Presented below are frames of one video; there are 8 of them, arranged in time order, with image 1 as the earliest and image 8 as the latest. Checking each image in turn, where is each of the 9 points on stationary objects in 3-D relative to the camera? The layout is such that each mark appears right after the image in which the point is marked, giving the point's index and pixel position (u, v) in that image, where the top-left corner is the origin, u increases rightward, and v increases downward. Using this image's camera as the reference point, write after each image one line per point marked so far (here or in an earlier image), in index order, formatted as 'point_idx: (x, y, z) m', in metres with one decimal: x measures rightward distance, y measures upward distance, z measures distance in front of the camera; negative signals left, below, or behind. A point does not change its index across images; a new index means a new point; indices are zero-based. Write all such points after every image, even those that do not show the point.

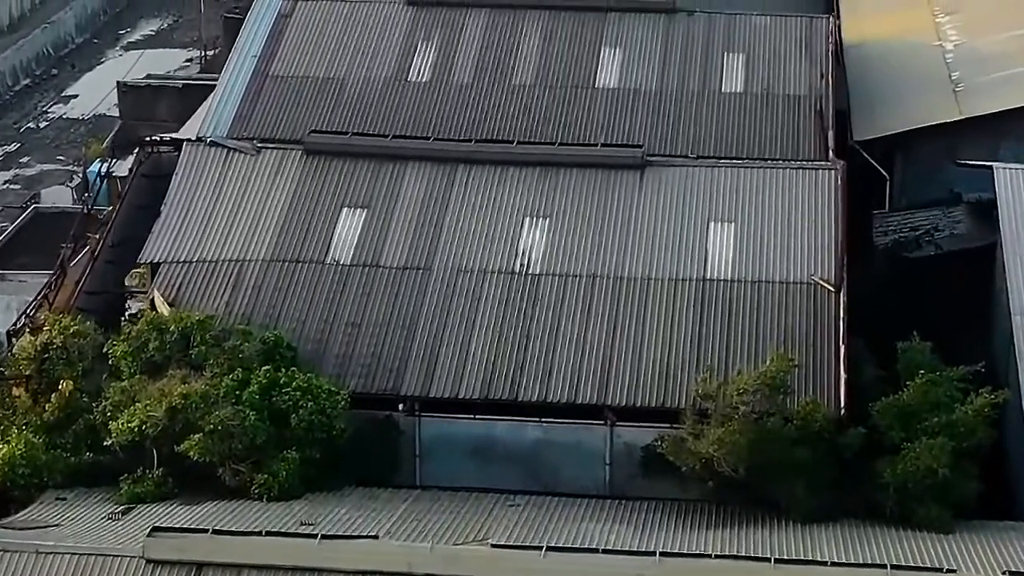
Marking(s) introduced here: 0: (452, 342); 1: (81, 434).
0: (-0.6, -0.5, +19.7) m
1: (-3.8, -1.3, +19.0) m
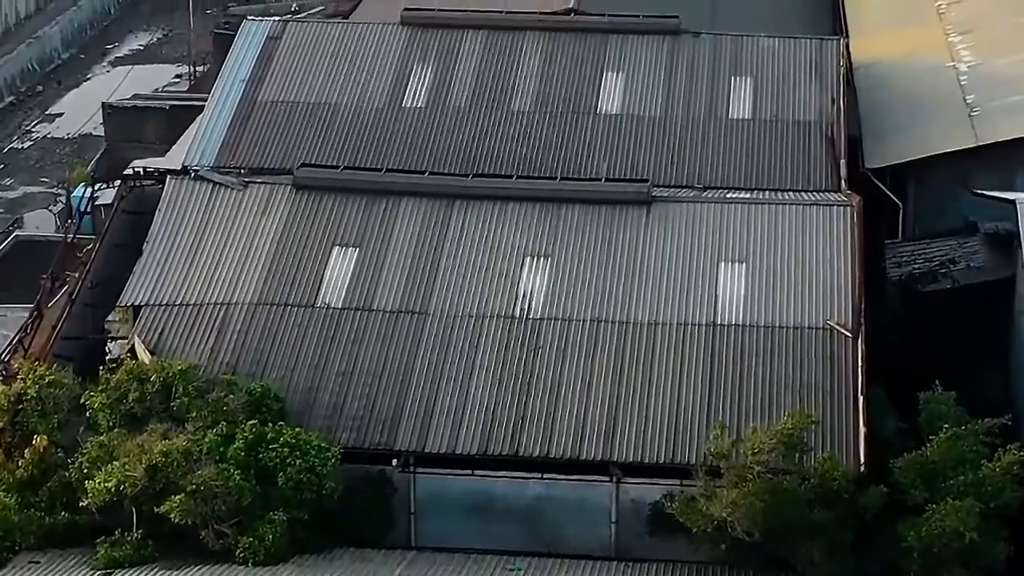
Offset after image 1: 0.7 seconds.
0: (-0.6, -0.9, +18.6) m
1: (-3.8, -1.7, +17.9) m
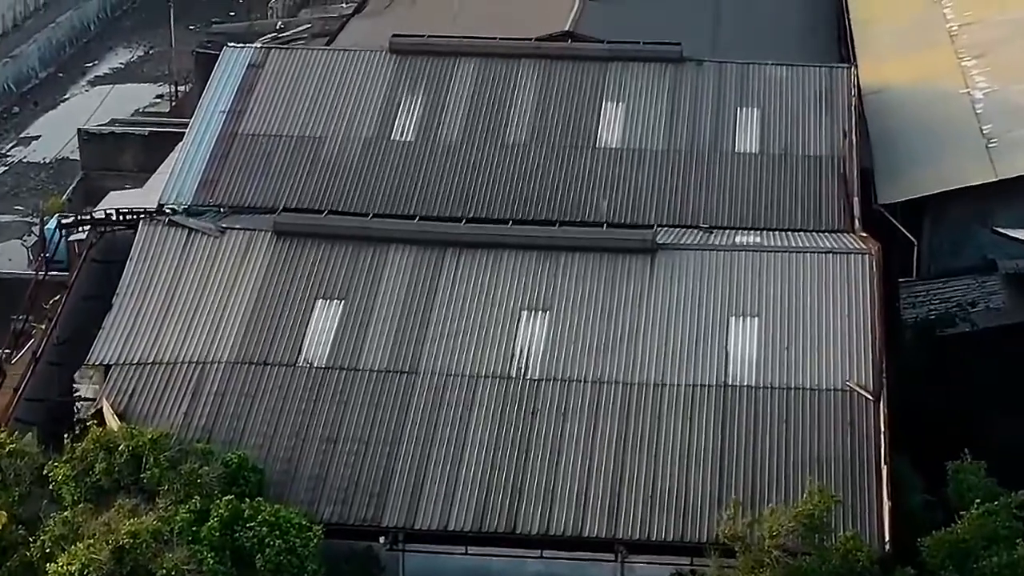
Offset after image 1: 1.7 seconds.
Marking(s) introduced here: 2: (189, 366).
0: (-0.6, -1.4, +17.3) m
1: (-3.9, -2.2, +16.6) m
2: (-2.8, -0.7, +18.4) m
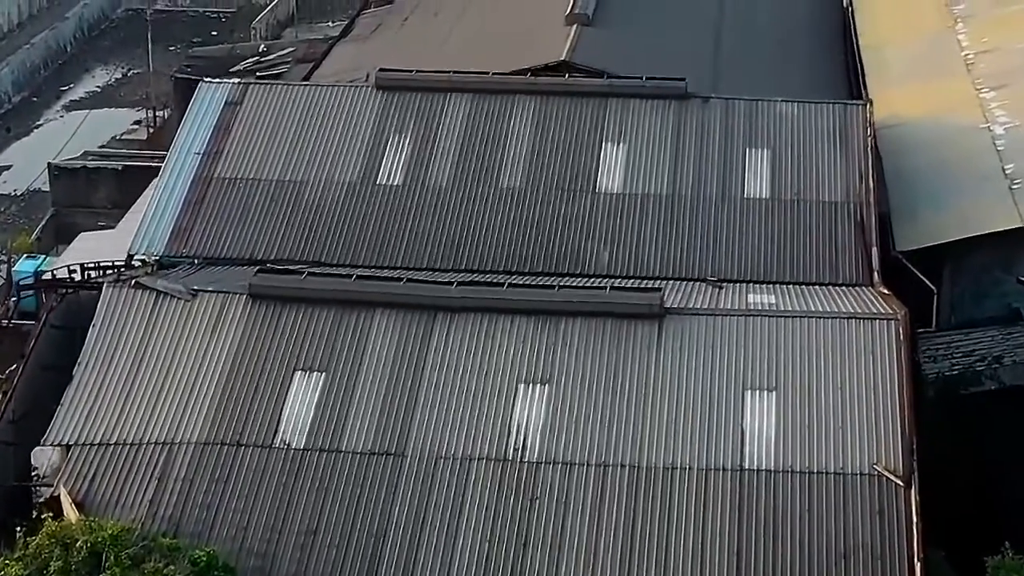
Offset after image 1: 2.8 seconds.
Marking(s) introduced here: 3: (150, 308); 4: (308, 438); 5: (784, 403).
0: (-0.6, -2.0, +15.7) m
1: (-3.9, -2.8, +15.0) m
2: (-2.8, -1.3, +16.9) m
3: (-3.1, -0.2, +18.6) m
4: (-1.6, -1.2, +16.9) m
5: (+2.2, -0.9, +17.1) m
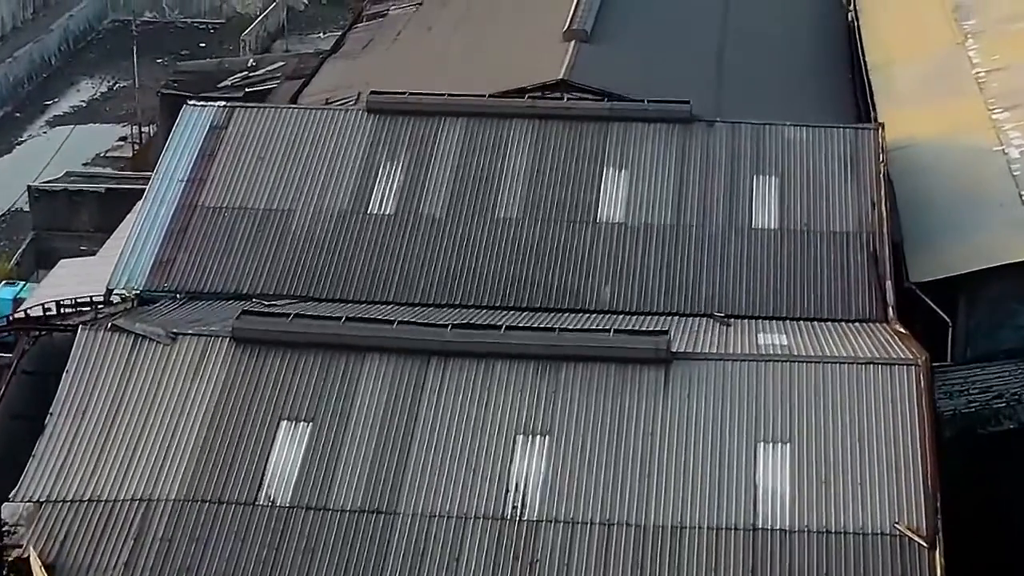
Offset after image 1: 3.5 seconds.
0: (-0.6, -2.3, +14.7) m
1: (-3.9, -3.2, +14.0) m
2: (-2.8, -1.6, +15.9) m
3: (-3.2, -0.5, +17.6) m
4: (-1.6, -1.5, +15.9) m
5: (+2.2, -1.3, +16.1) m
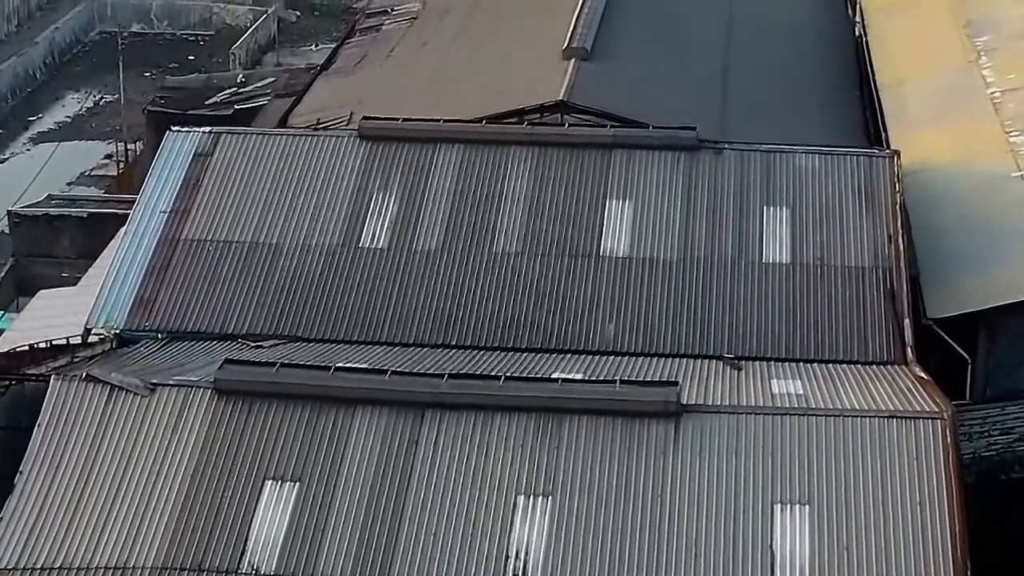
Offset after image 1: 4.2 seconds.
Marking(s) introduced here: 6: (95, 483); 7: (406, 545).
0: (-0.6, -2.7, +13.7) m
1: (-3.9, -3.5, +13.0) m
2: (-2.8, -2.0, +14.8) m
3: (-3.2, -0.9, +16.5) m
4: (-1.6, -1.9, +14.9) m
5: (+2.2, -1.6, +15.1) m
6: (-3.1, -1.4, +15.8) m
7: (-0.7, -1.8, +15.0) m
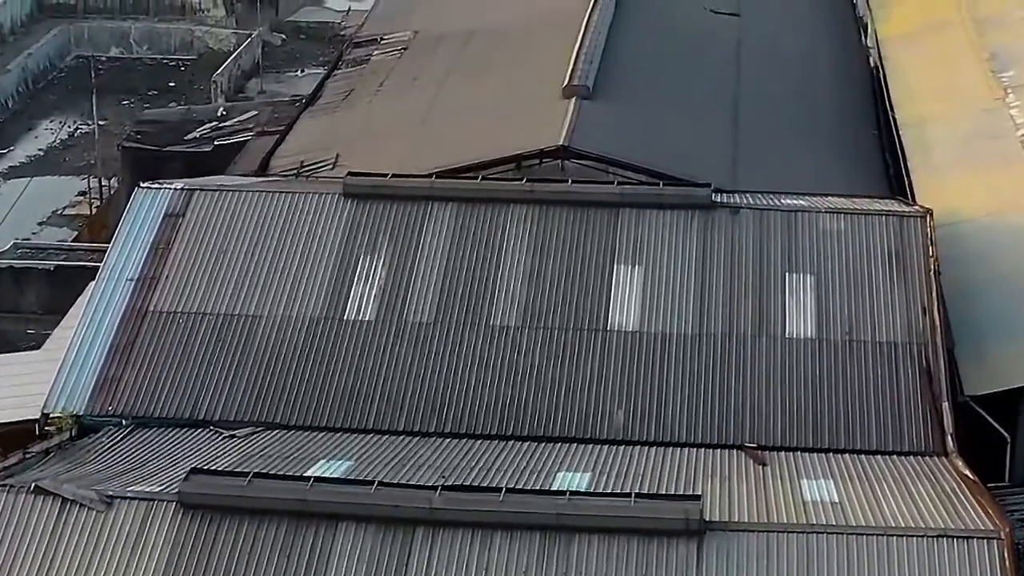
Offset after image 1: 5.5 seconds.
0: (-0.6, -3.4, +11.9) m
1: (-3.8, -4.2, +11.1) m
2: (-2.8, -2.7, +13.0) m
3: (-3.2, -1.6, +14.7) m
4: (-1.6, -2.6, +13.0) m
5: (+2.2, -2.3, +13.3) m
6: (-3.1, -2.1, +13.9) m
7: (-0.7, -2.5, +13.2) m
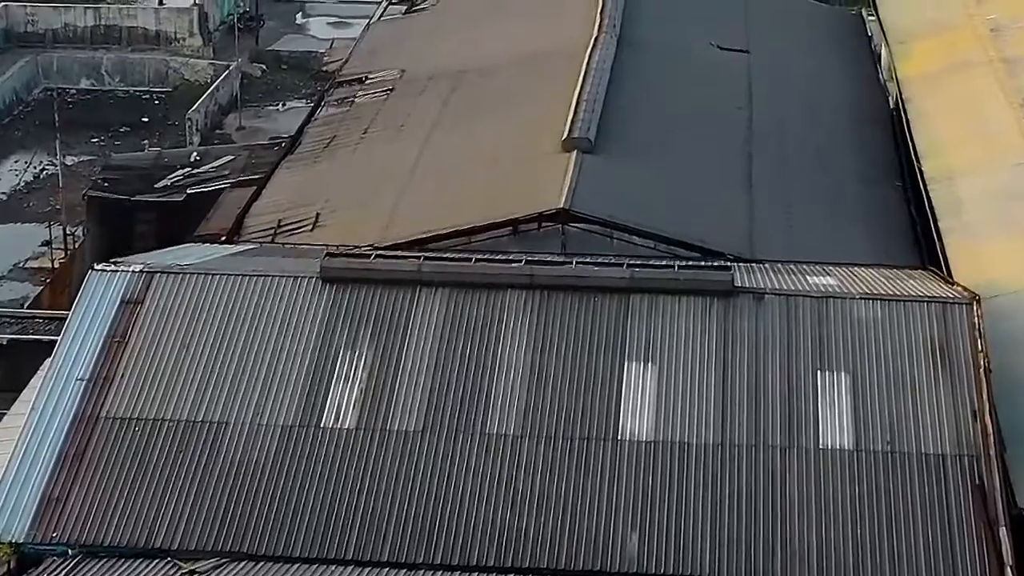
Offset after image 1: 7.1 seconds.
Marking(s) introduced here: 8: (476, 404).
0: (-0.6, -4.2, +9.7) m
1: (-3.8, -5.1, +8.9) m
2: (-2.8, -3.5, +10.8) m
3: (-3.1, -2.4, +12.5) m
4: (-1.6, -3.4, +10.9) m
5: (+2.2, -3.2, +11.1) m
6: (-3.0, -2.9, +11.7) m
7: (-0.7, -3.3, +11.0) m
8: (-0.3, -0.9, +17.3) m
